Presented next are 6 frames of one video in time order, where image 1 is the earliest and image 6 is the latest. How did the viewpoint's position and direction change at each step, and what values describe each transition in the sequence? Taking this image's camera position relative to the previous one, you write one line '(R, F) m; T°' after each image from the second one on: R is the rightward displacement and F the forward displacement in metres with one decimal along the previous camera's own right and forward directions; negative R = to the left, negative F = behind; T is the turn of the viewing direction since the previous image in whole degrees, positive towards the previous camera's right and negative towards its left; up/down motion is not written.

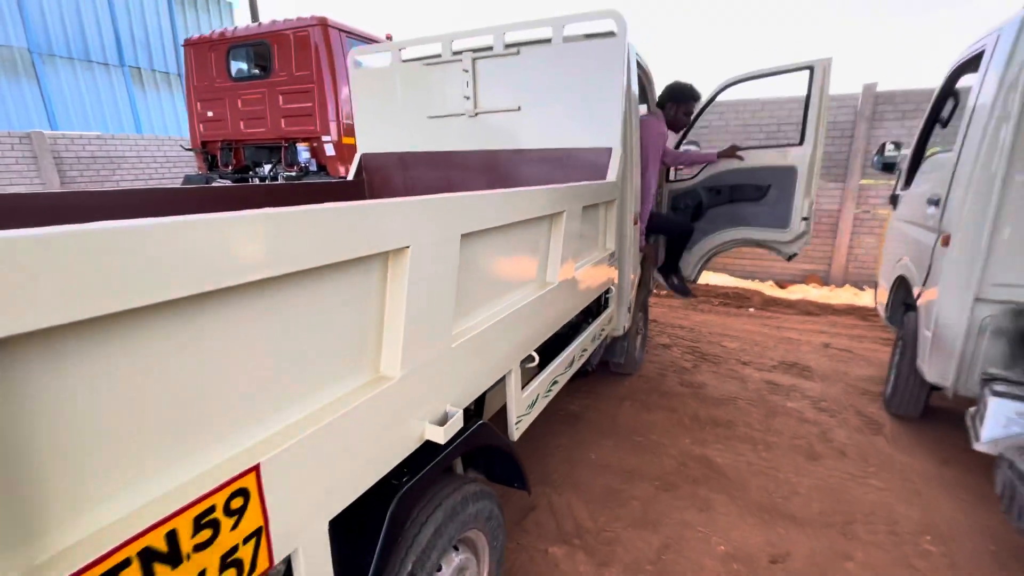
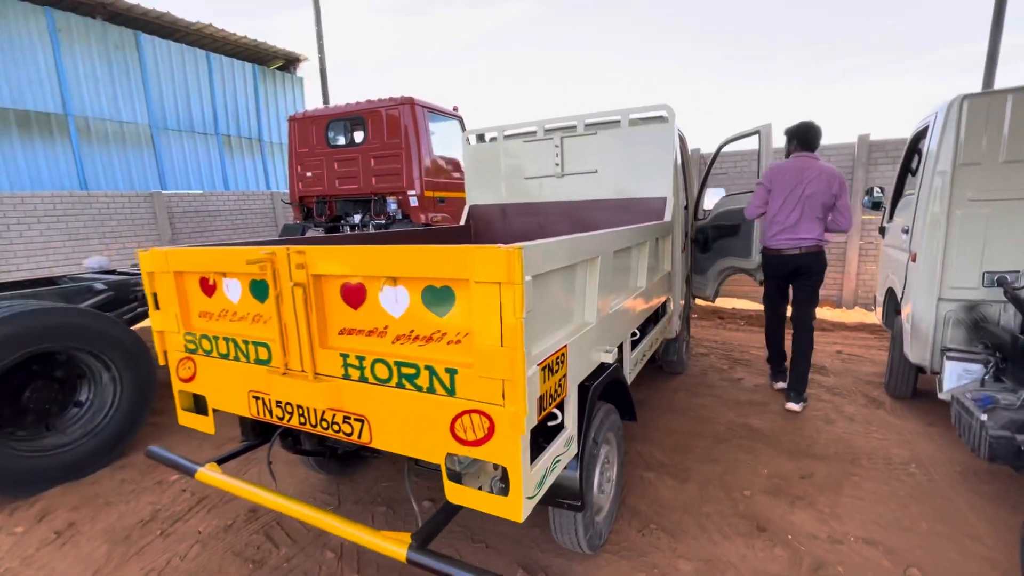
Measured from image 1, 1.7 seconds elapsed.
(-0.5, -0.9) m; -2°
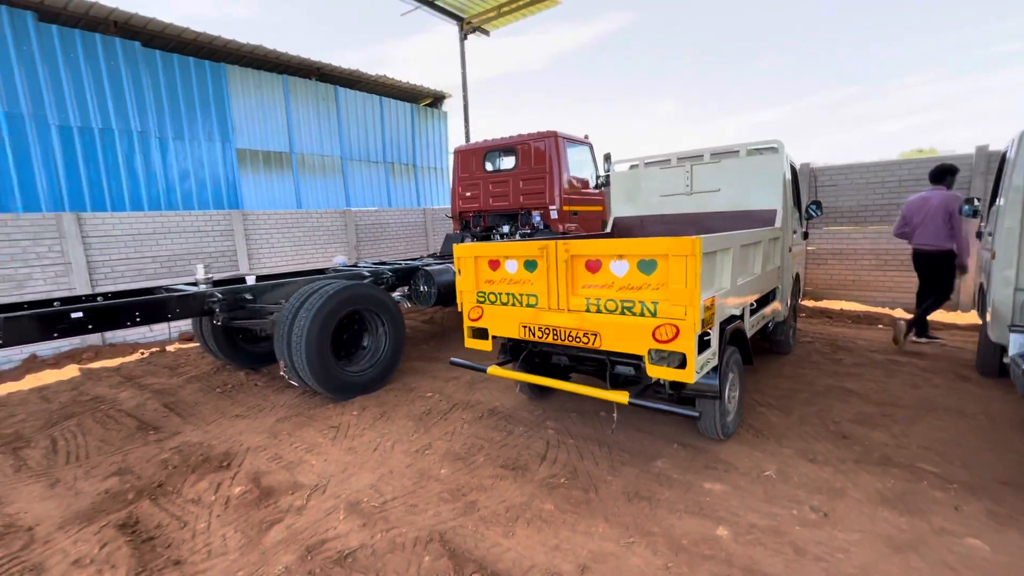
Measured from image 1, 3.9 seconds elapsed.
(-0.5, -1.4) m; -11°
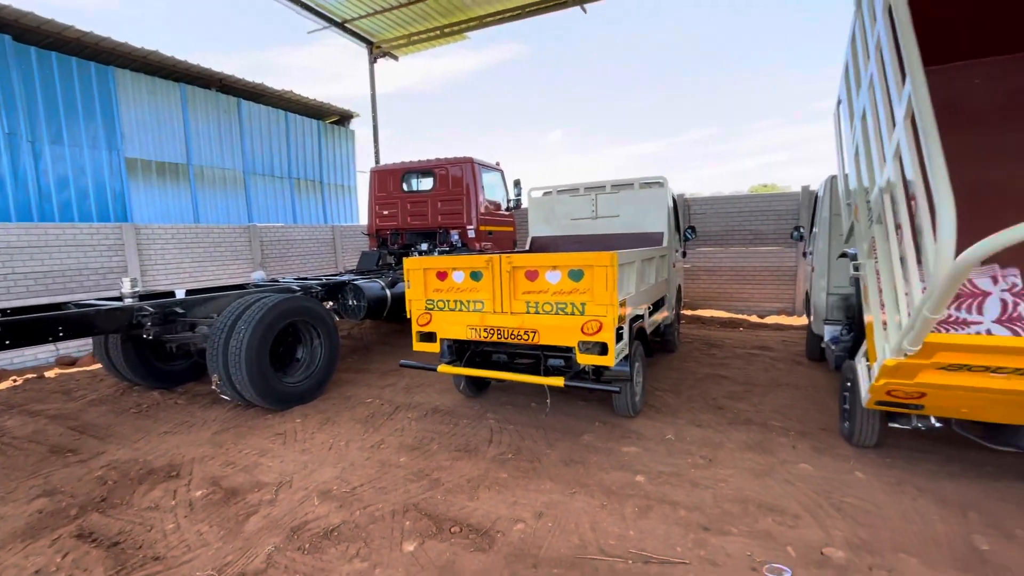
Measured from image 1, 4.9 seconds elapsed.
(-0.4, -0.5) m; +12°
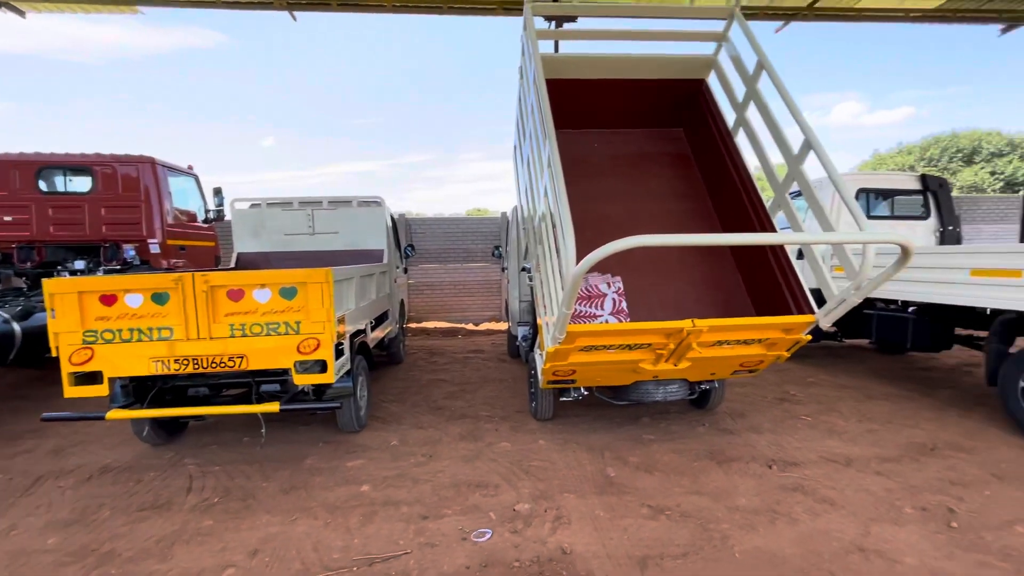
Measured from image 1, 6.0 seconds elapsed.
(0.0, -0.2) m; +31°
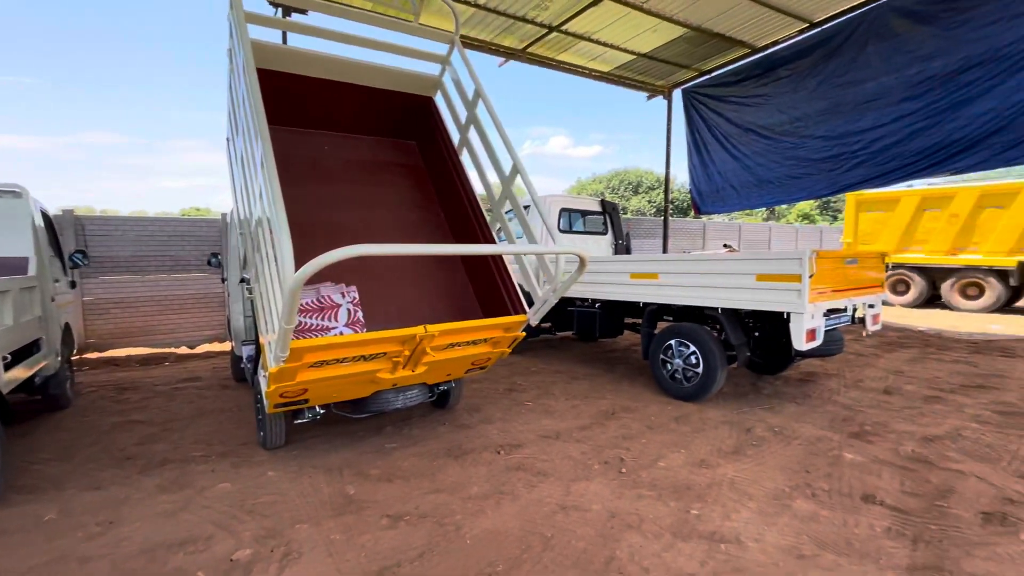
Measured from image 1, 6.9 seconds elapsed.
(+0.1, 0.0) m; +29°
